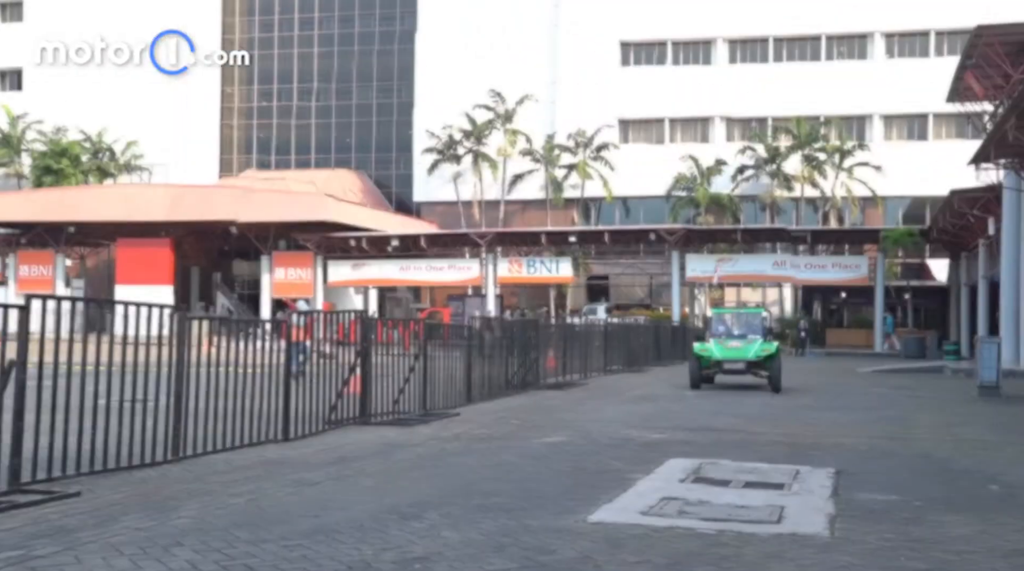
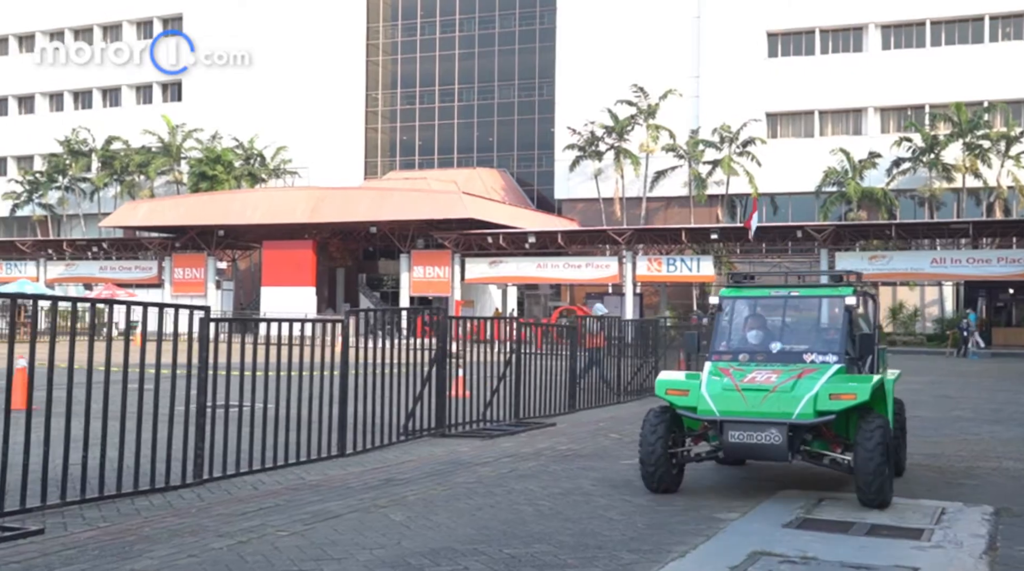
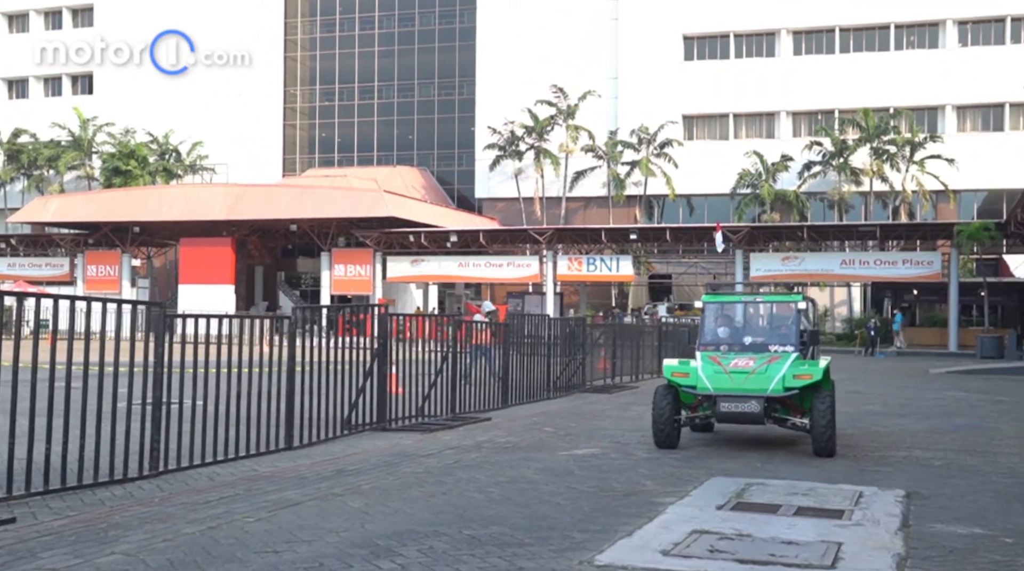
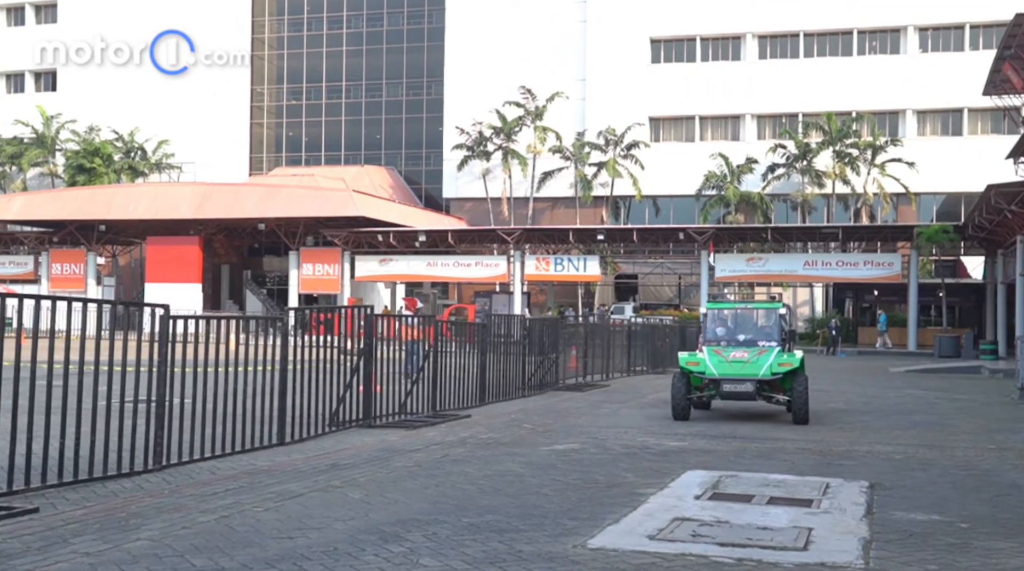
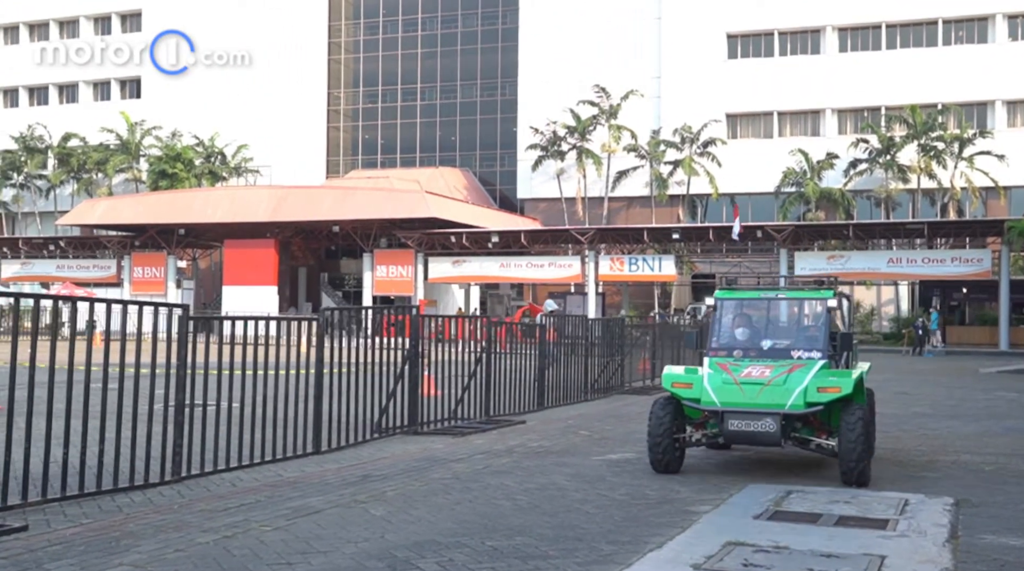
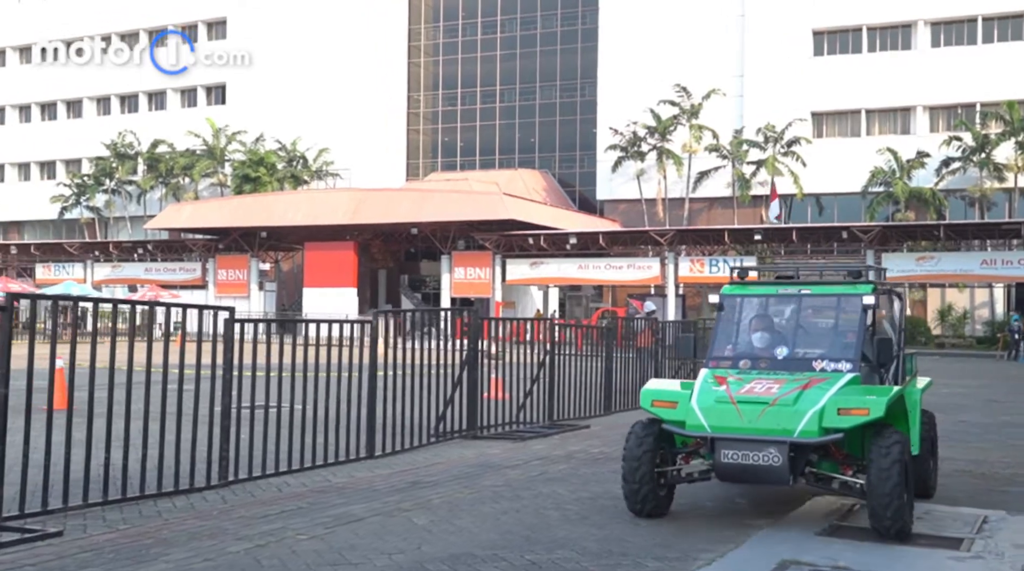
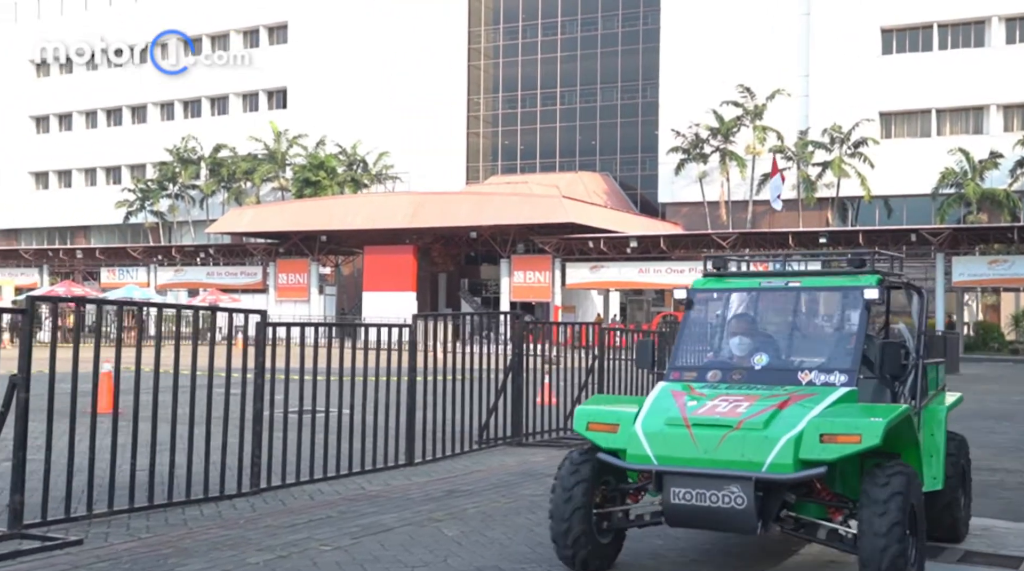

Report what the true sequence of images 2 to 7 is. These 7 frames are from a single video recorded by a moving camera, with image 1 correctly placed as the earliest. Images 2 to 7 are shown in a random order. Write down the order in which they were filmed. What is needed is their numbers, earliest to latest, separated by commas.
4, 3, 5, 2, 6, 7
